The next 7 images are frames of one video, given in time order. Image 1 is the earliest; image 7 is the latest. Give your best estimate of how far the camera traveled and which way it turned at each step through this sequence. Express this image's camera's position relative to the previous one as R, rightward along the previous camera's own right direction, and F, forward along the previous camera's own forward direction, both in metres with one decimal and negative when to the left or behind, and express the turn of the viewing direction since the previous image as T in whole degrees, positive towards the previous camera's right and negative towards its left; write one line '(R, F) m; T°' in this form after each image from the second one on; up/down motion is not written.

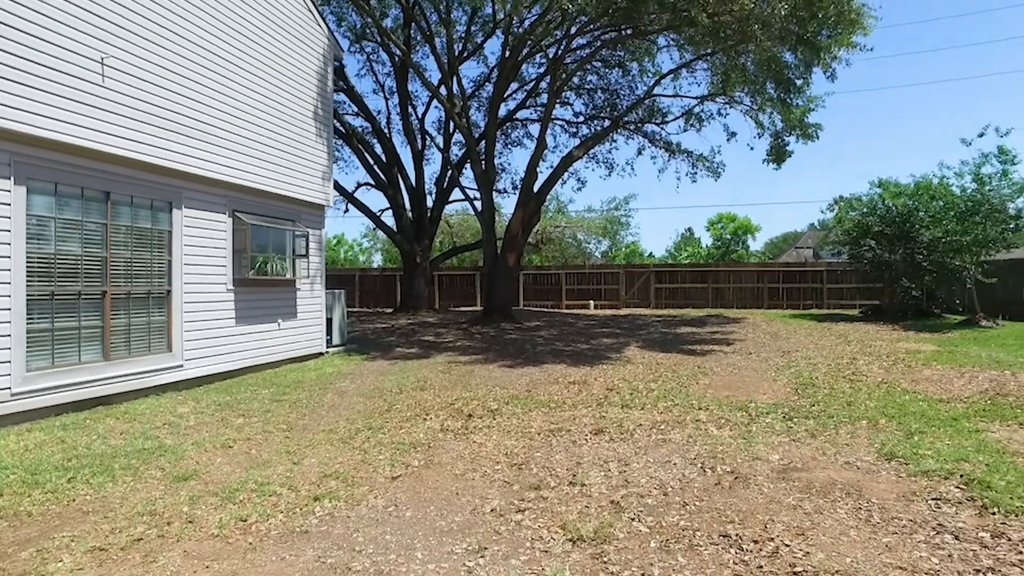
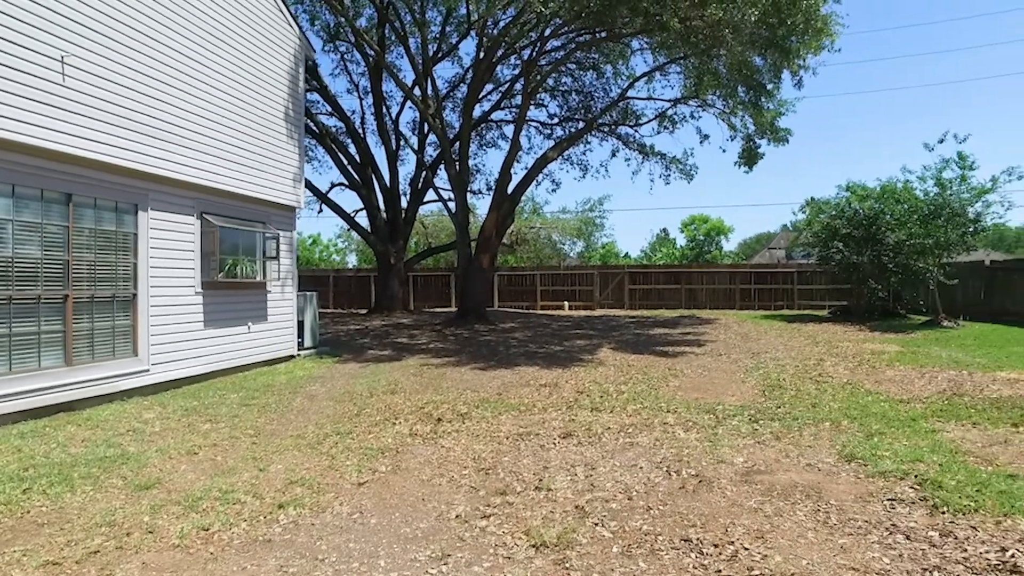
(+0.1, 0.0) m; +2°
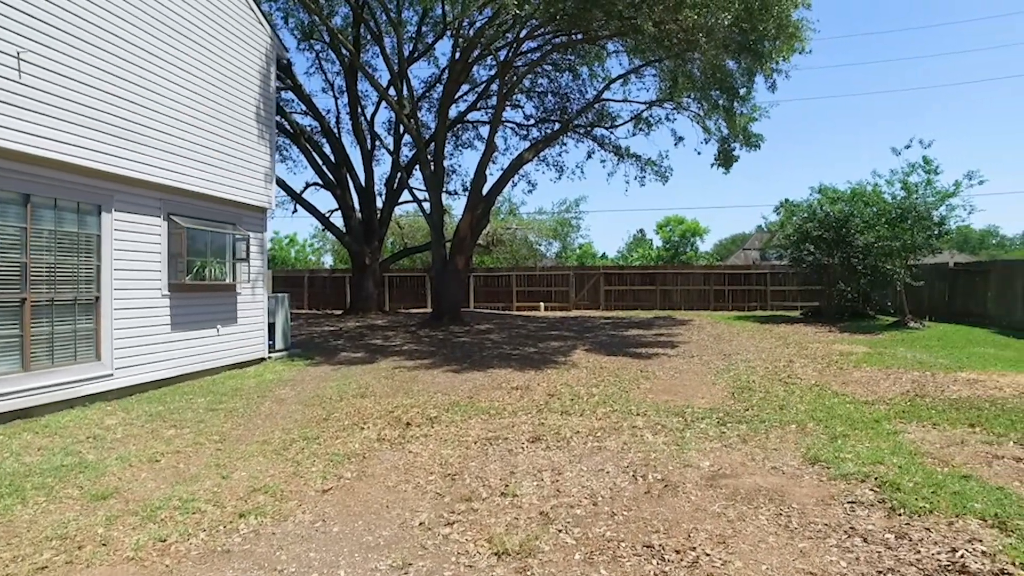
(+0.1, 0.0) m; +2°
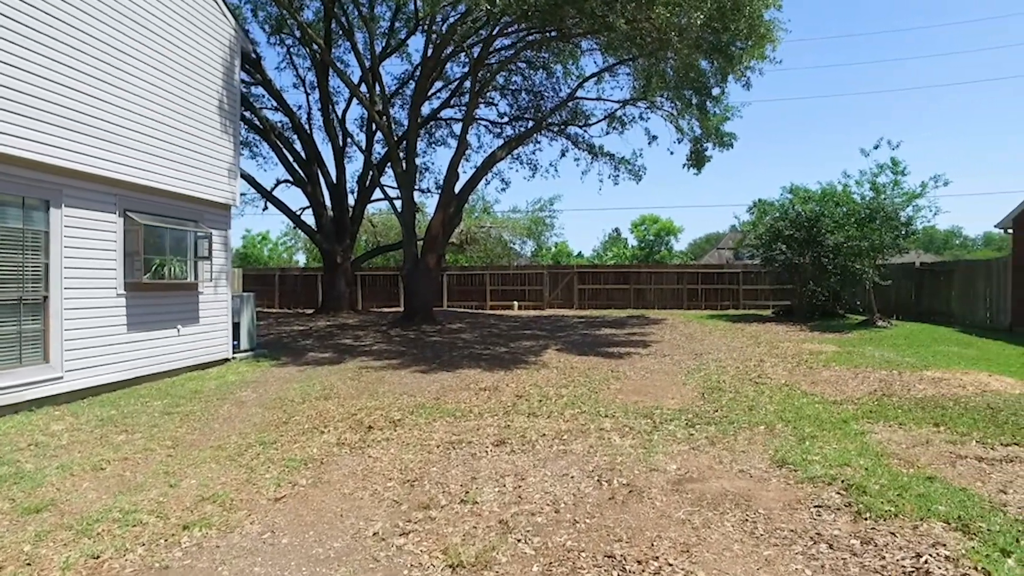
(+0.1, +0.1) m; +2°
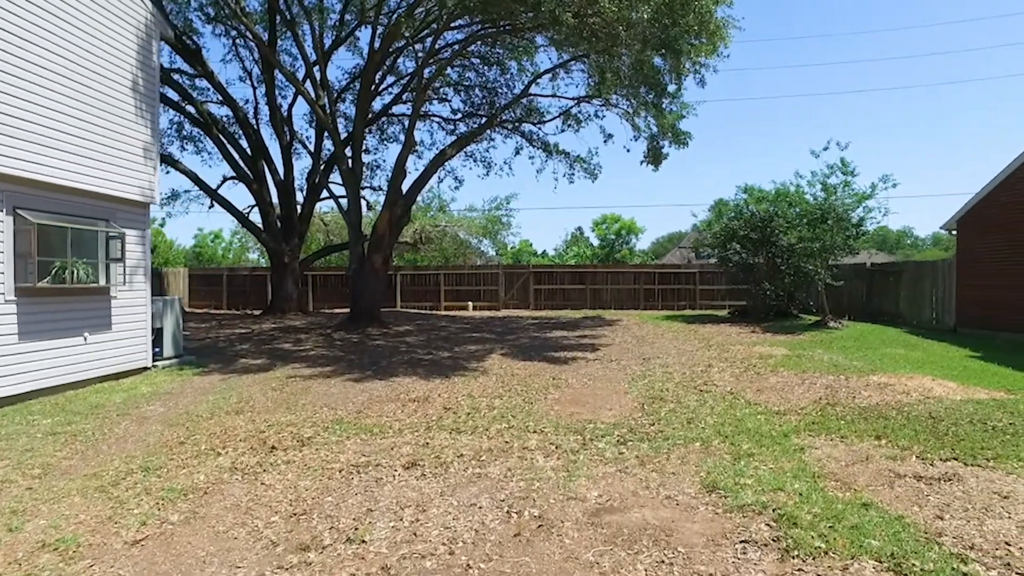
(+0.4, +0.5) m; +3°
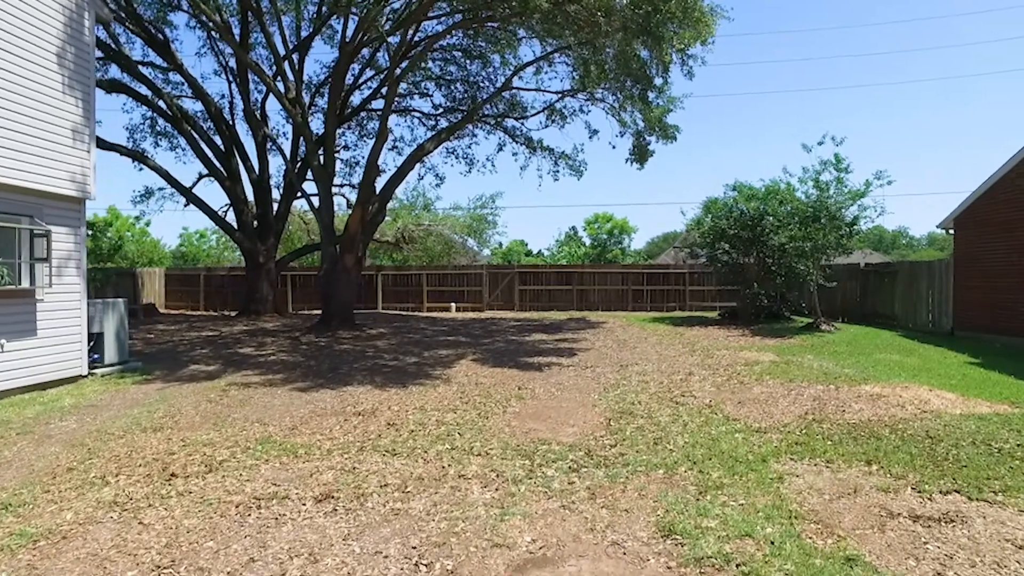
(+0.4, +0.7) m; 0°
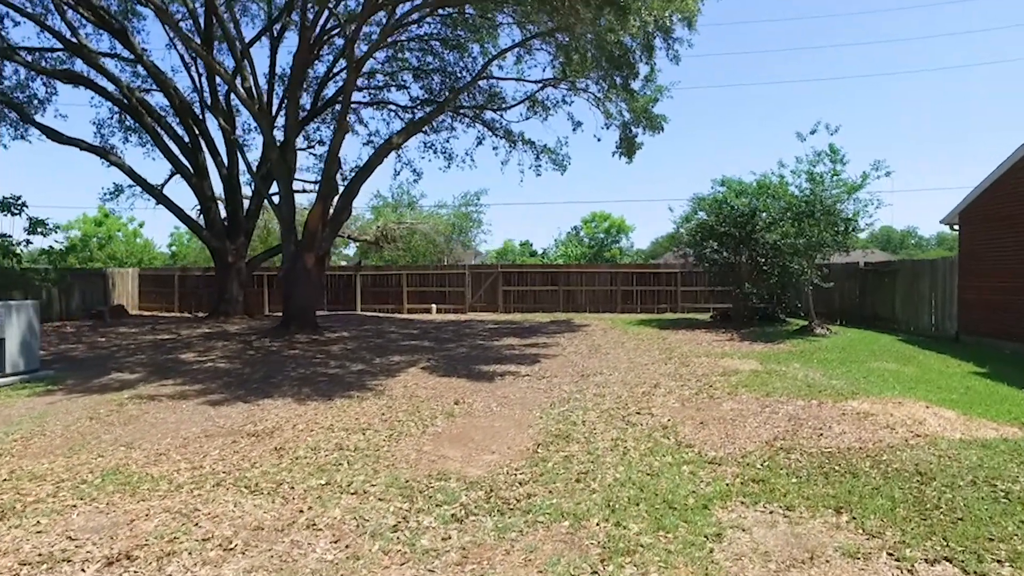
(+0.8, +1.1) m; -1°
